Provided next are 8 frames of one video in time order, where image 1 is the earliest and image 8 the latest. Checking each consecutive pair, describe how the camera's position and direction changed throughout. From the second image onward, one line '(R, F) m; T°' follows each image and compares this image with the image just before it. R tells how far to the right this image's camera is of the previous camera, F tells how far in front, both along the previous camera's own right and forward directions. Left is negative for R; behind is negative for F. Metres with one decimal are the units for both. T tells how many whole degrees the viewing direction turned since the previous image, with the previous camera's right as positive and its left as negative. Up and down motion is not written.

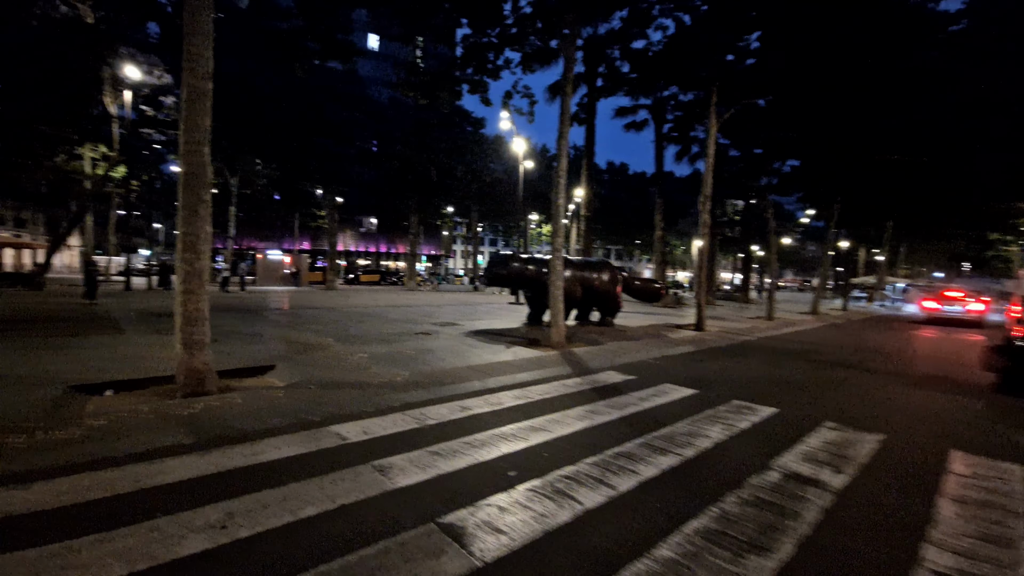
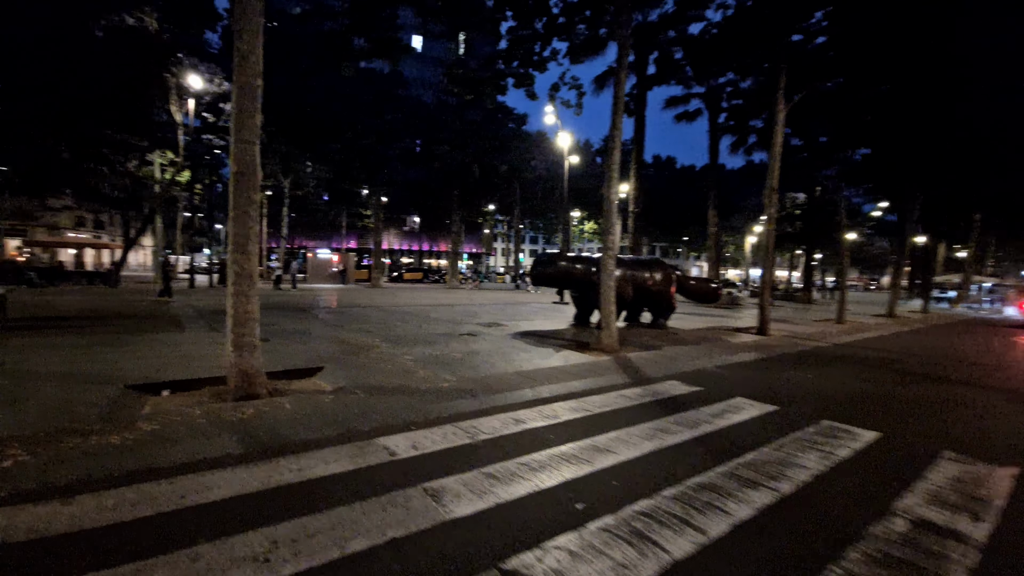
(-0.2, +0.4) m; -5°
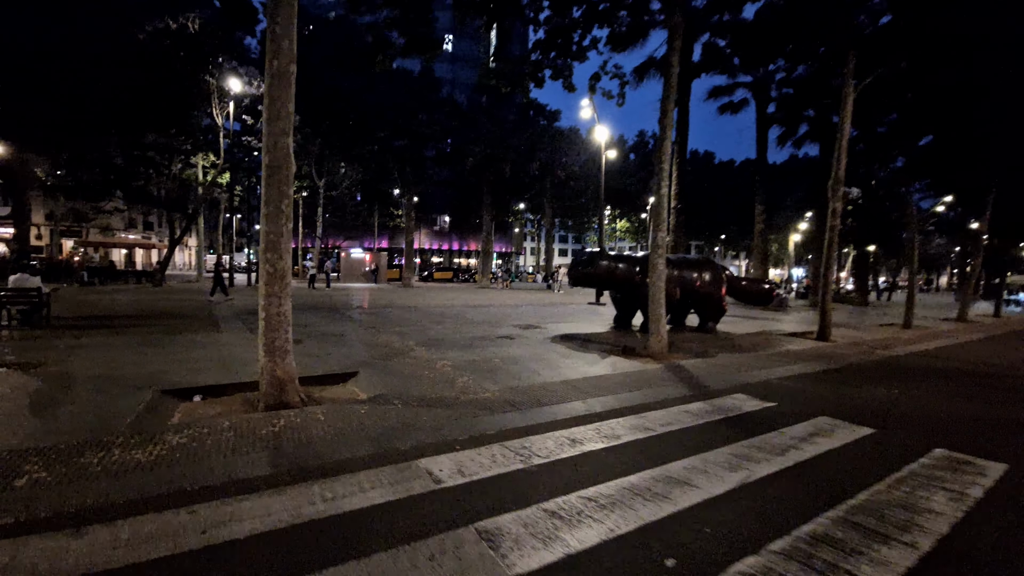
(-0.3, +0.5) m; -4°
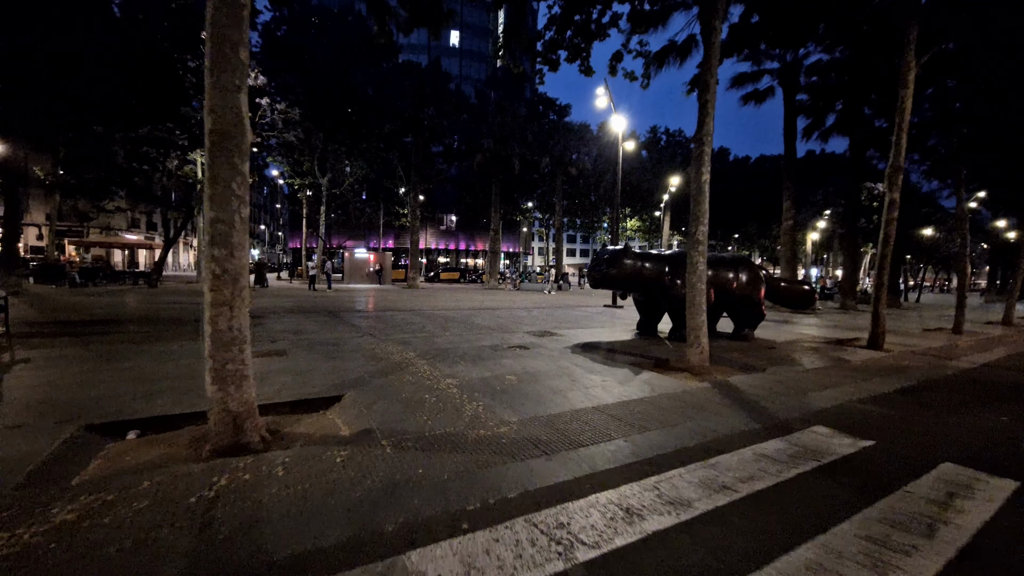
(-0.2, +1.2) m; -1°
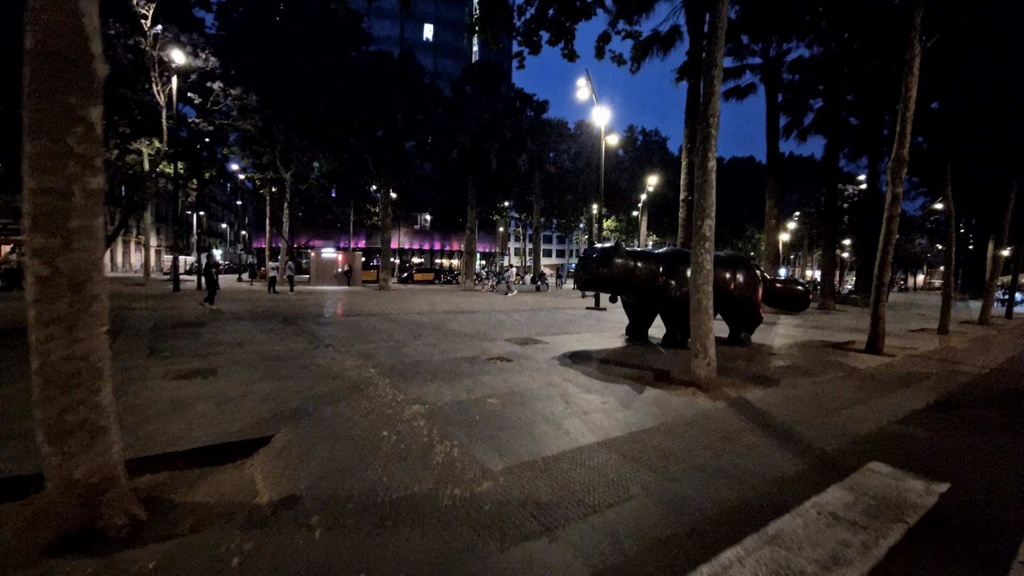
(-0.1, +1.1) m; +3°
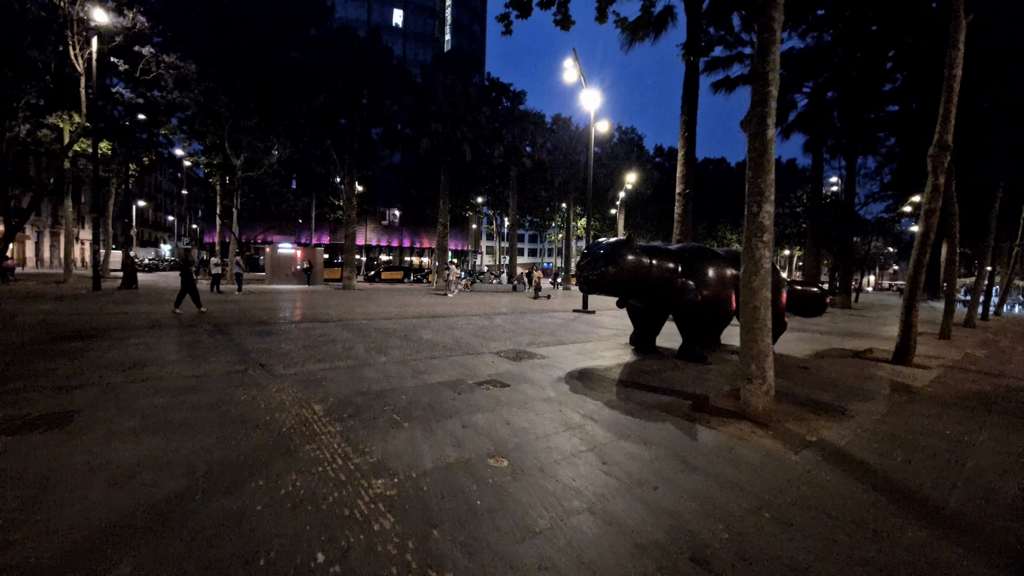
(-0.4, +1.7) m; +4°
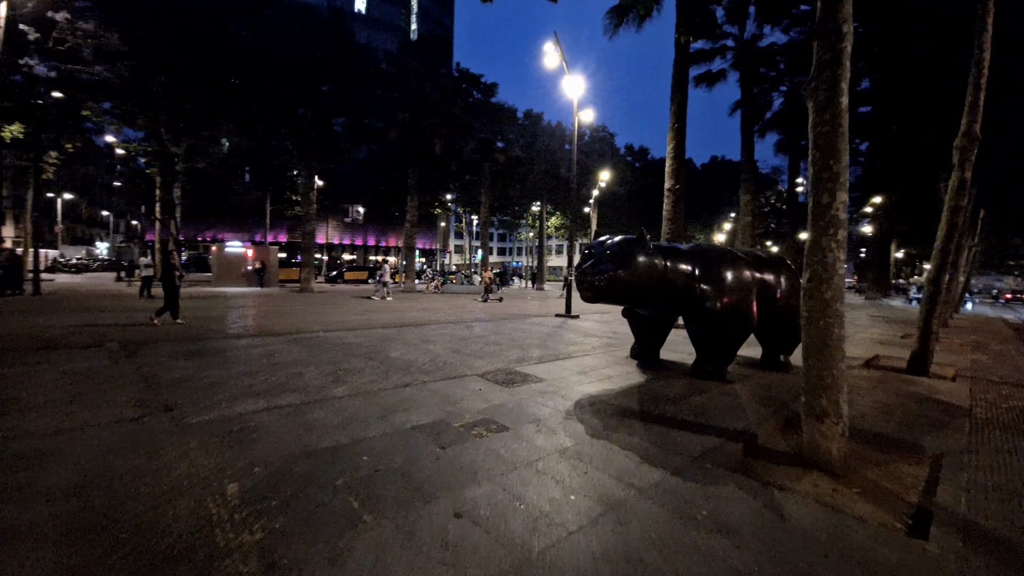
(-0.3, +1.4) m; +4°
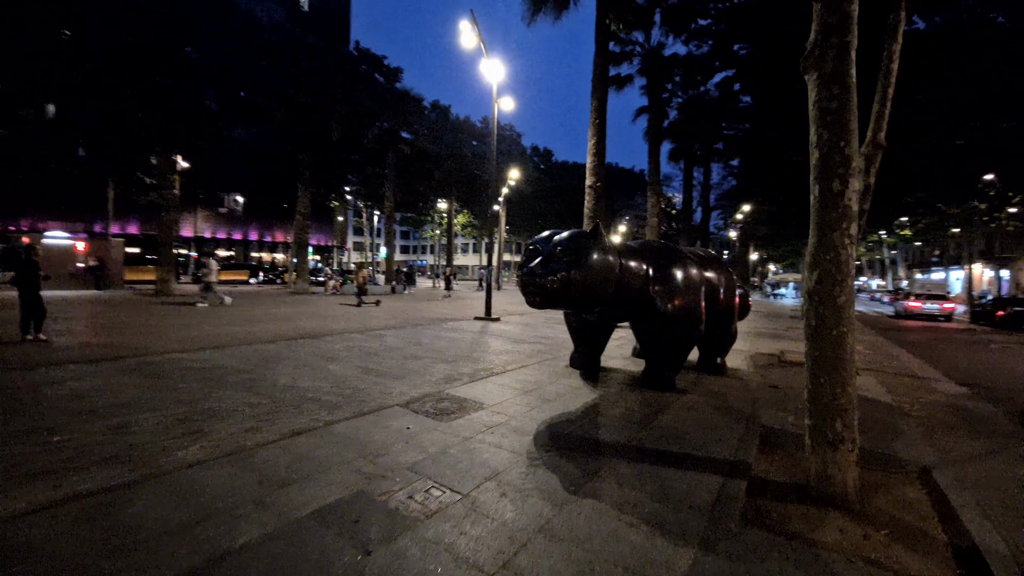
(-0.3, +1.3) m; +13°
